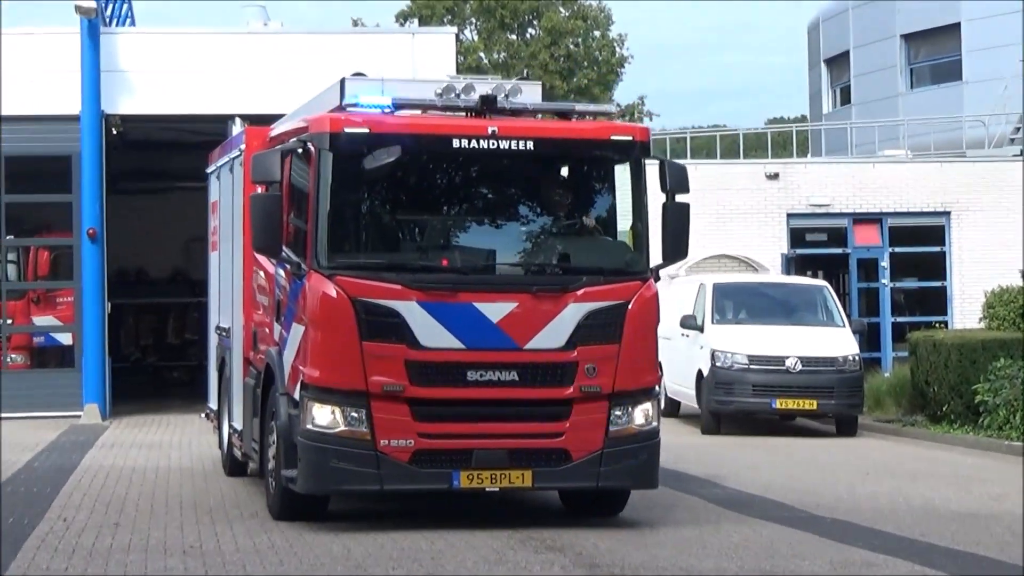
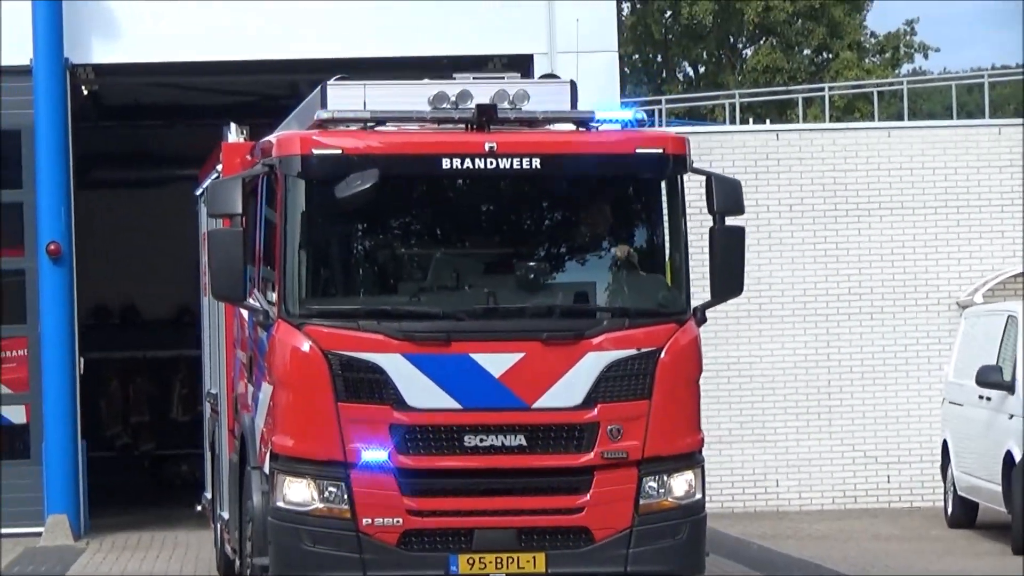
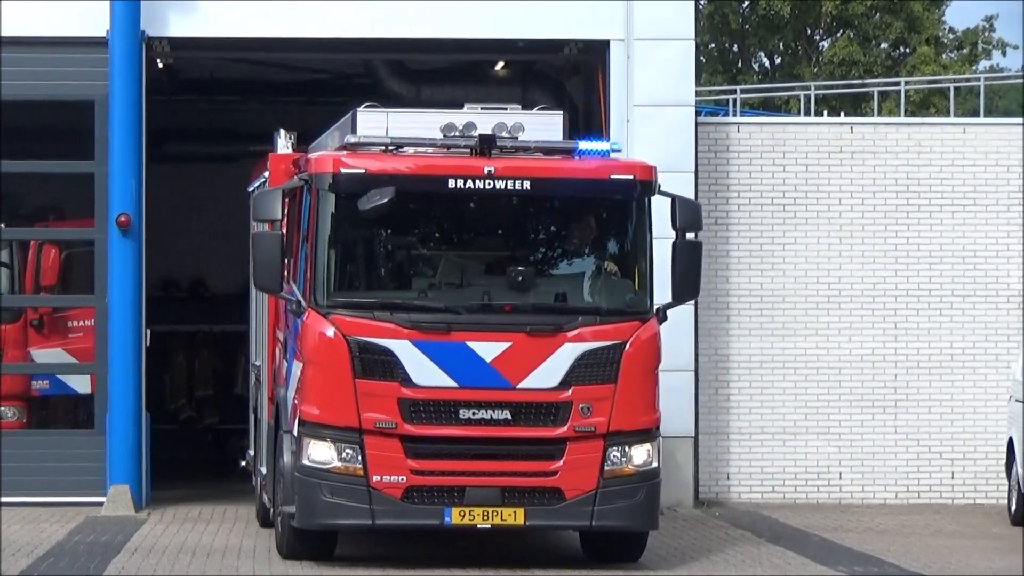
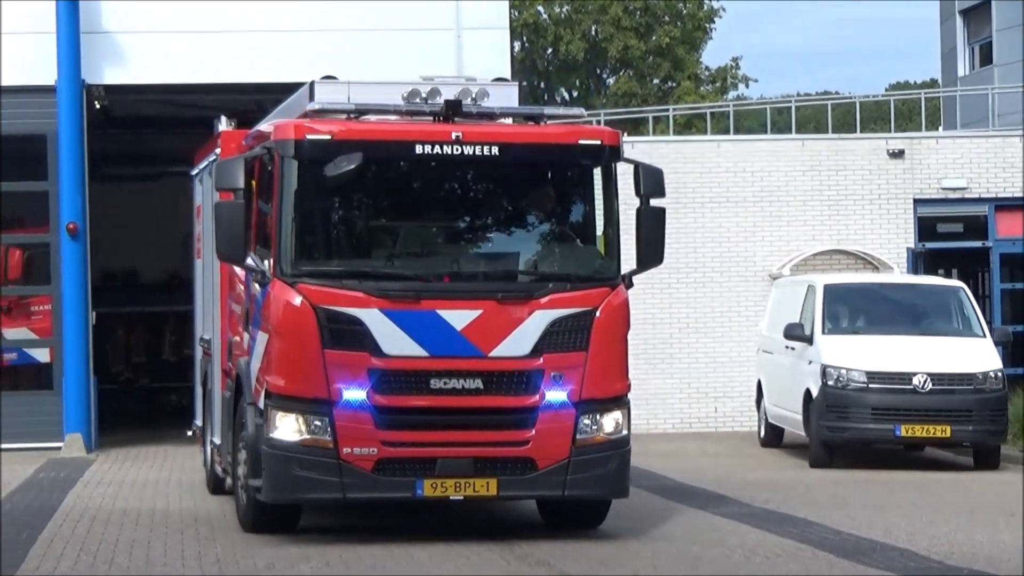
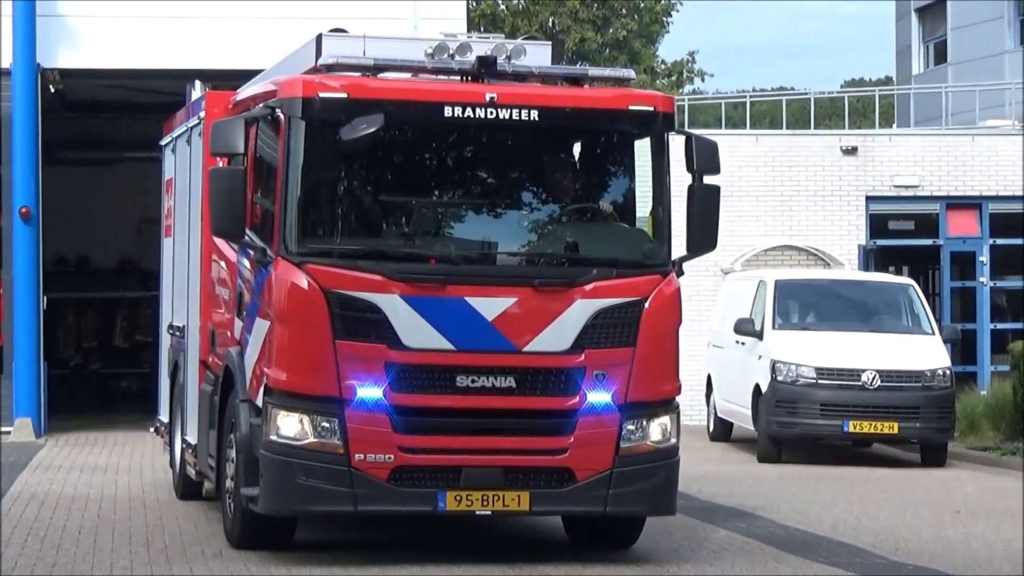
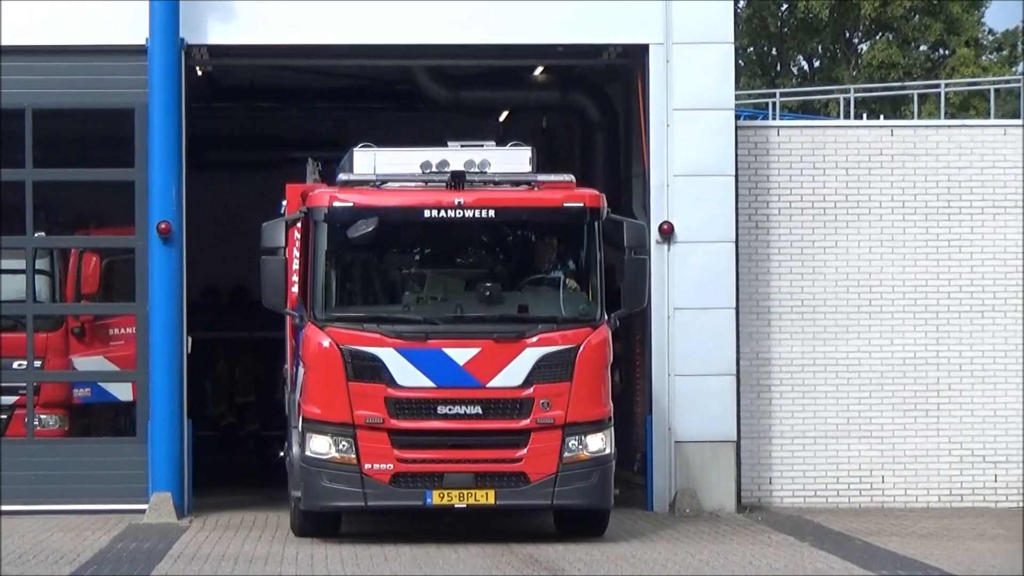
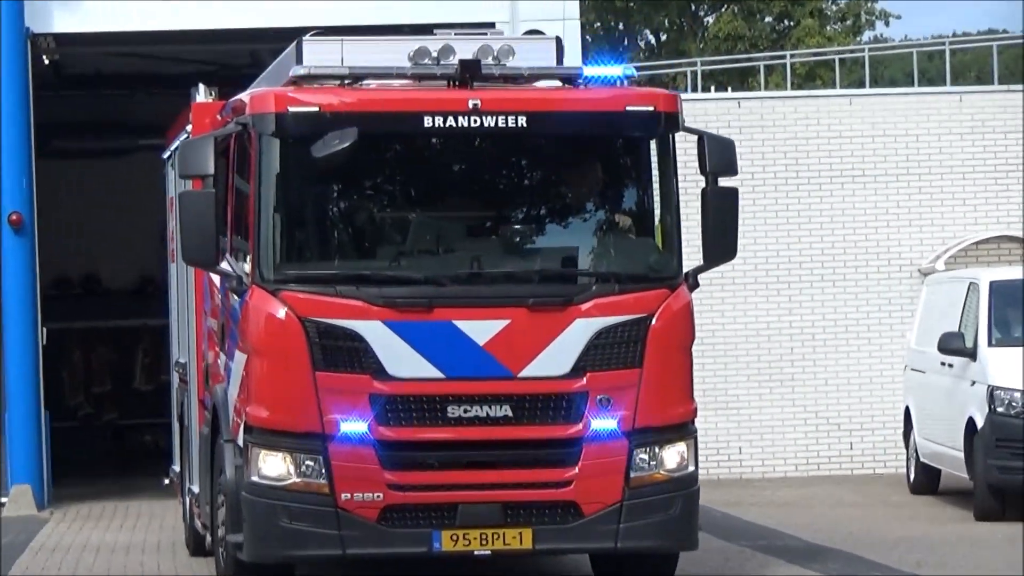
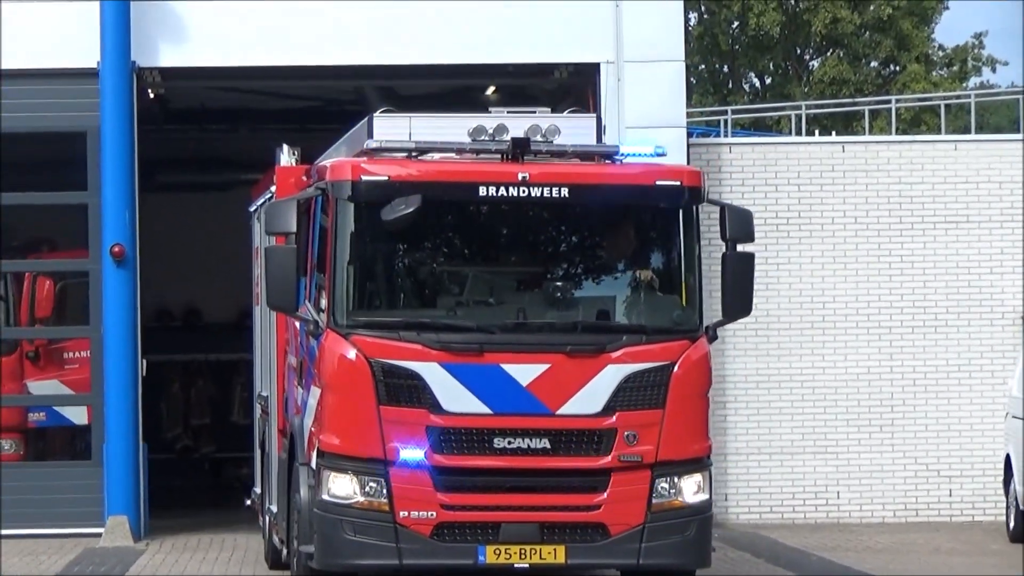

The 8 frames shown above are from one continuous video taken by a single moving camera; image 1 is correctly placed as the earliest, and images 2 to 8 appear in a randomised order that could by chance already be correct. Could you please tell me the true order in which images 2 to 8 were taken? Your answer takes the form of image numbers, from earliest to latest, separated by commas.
5, 4, 7, 2, 8, 3, 6
